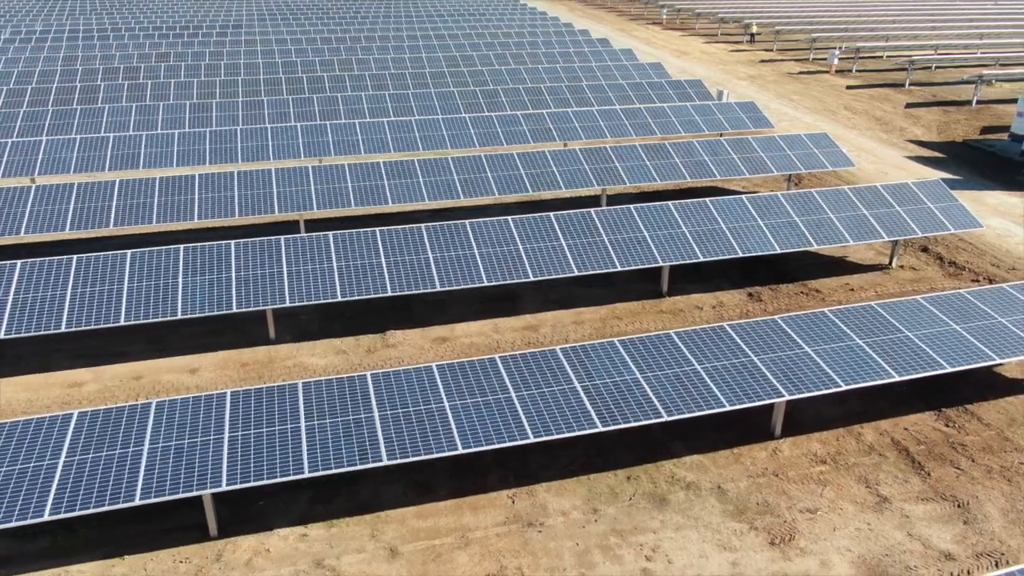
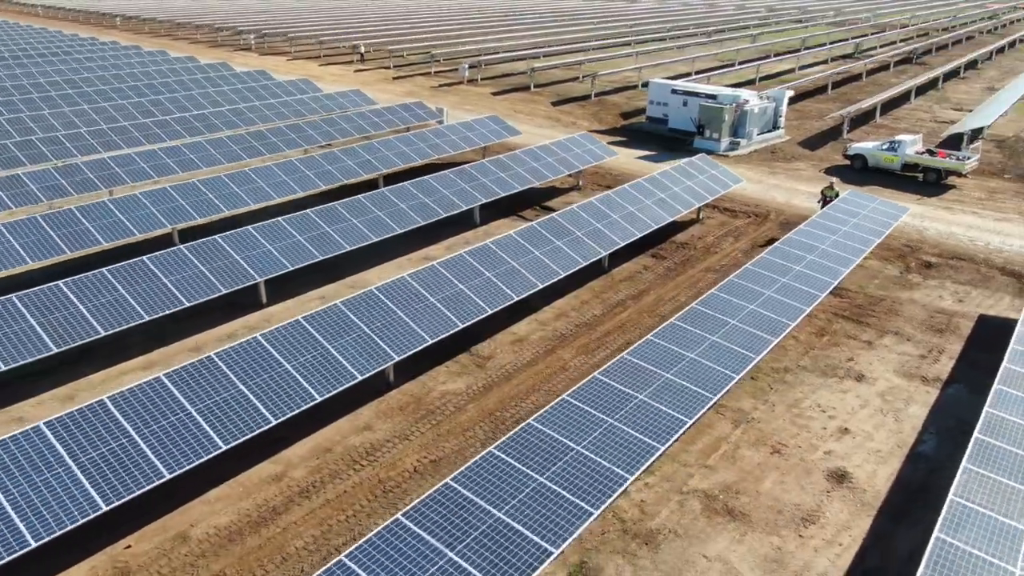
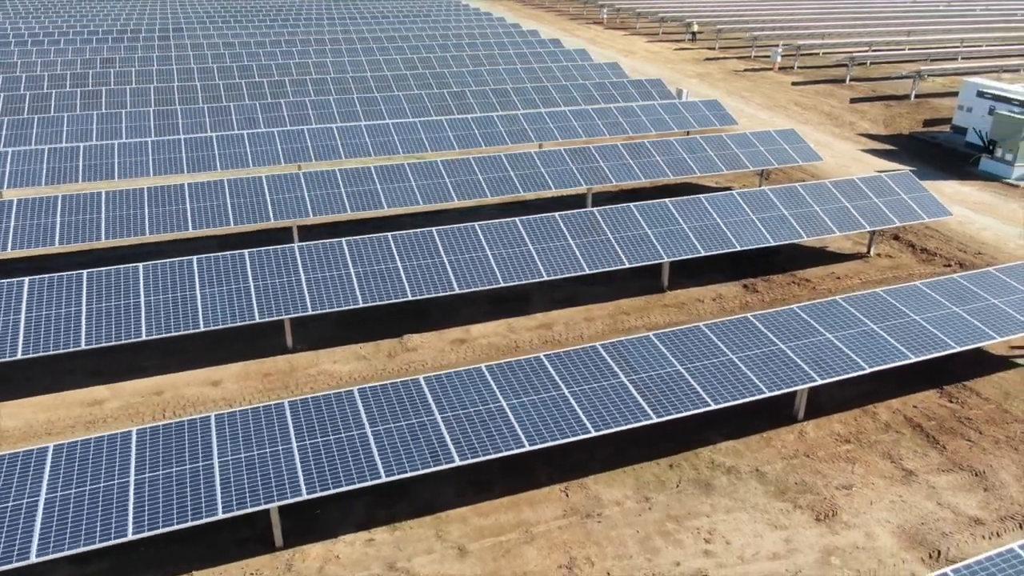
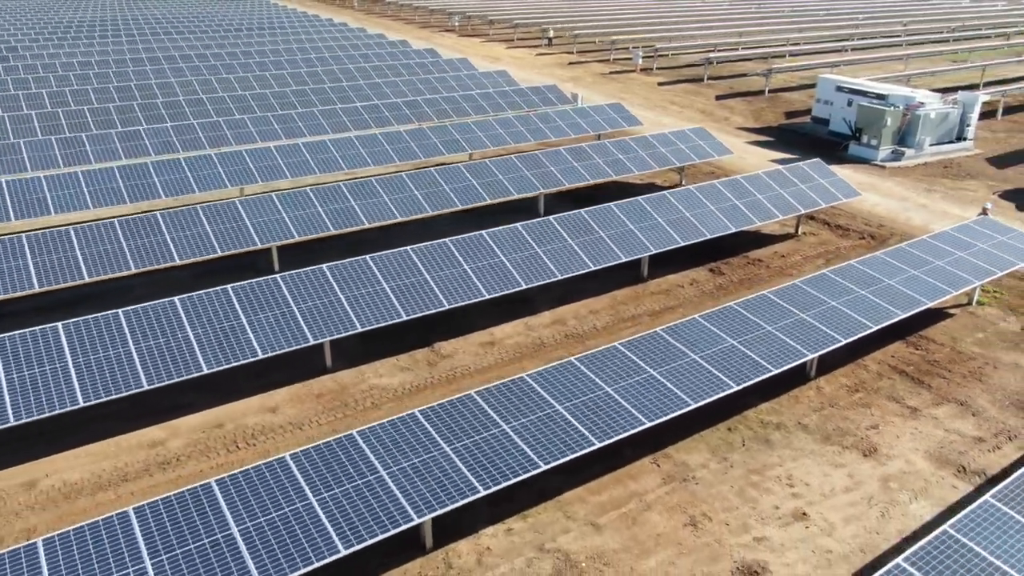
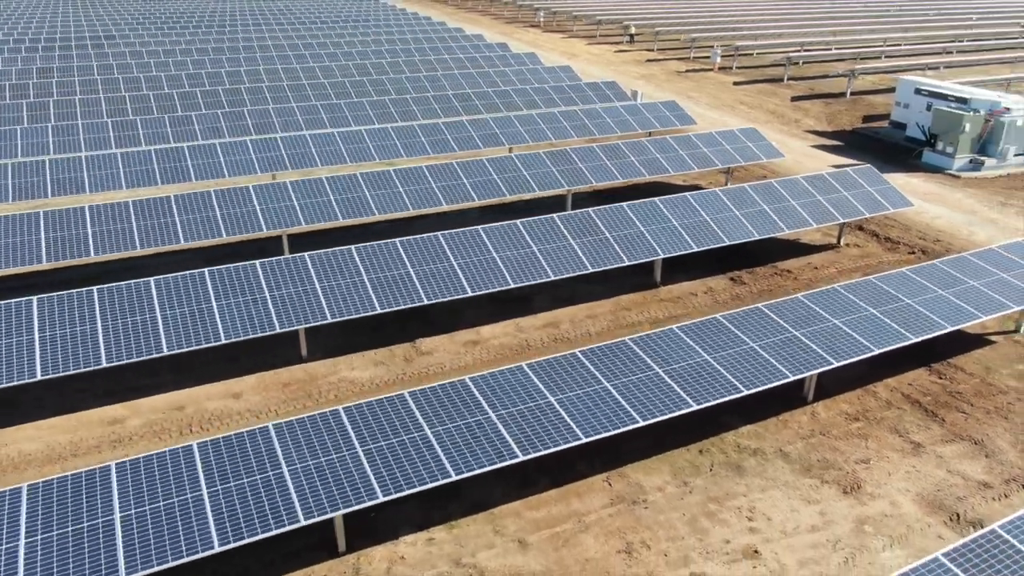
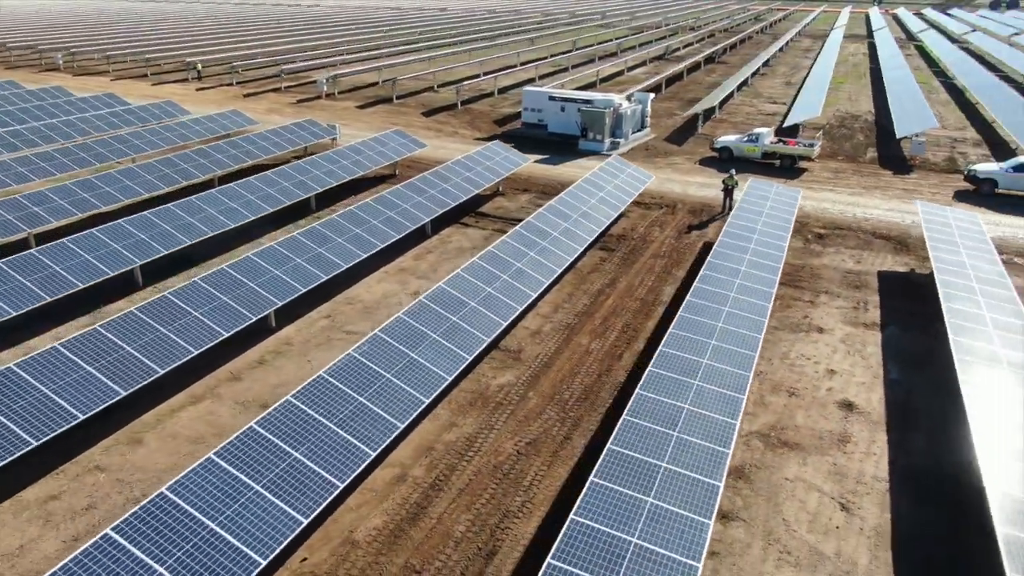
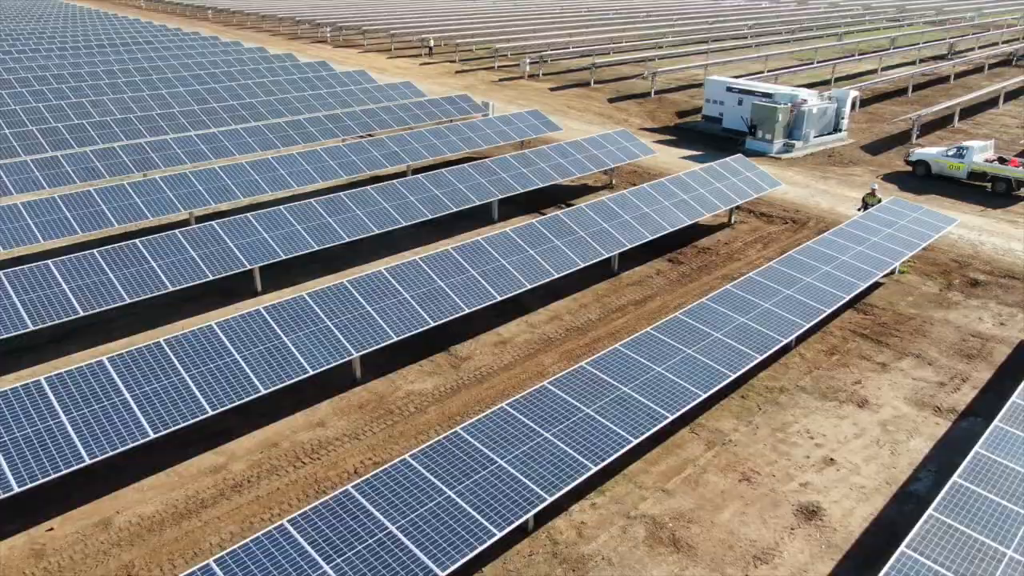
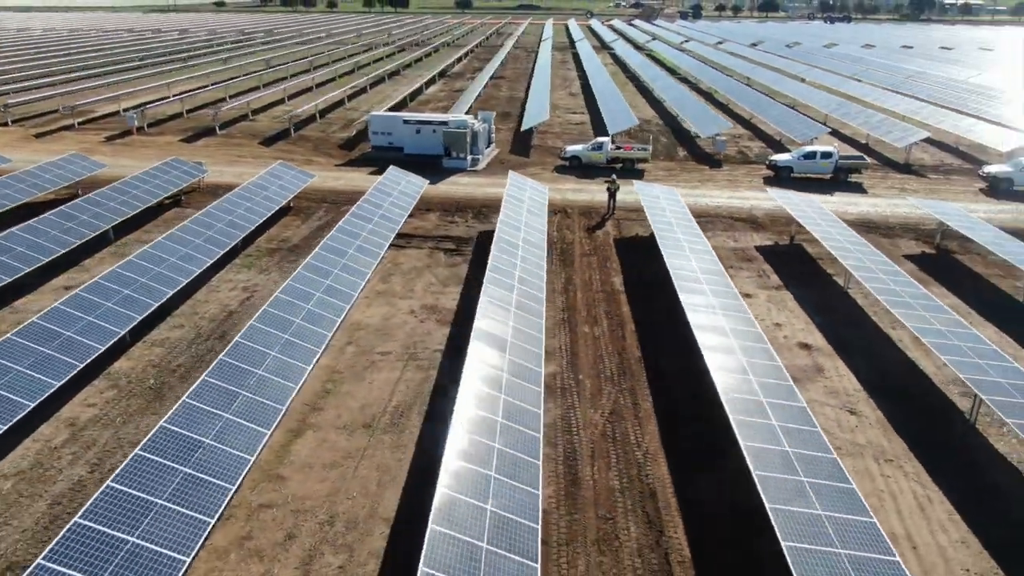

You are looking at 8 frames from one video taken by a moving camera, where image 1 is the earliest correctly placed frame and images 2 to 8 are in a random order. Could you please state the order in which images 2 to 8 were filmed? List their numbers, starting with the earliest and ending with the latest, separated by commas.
3, 5, 4, 7, 2, 6, 8
